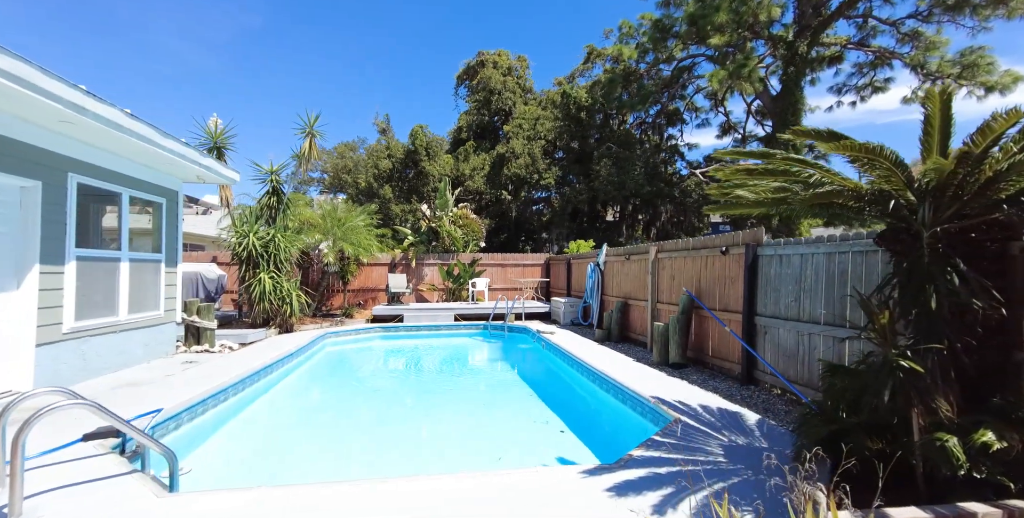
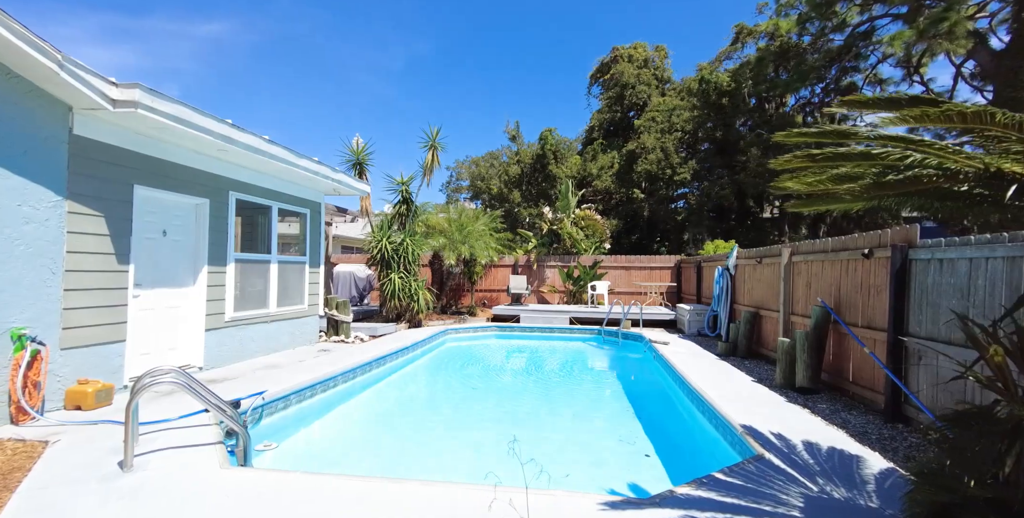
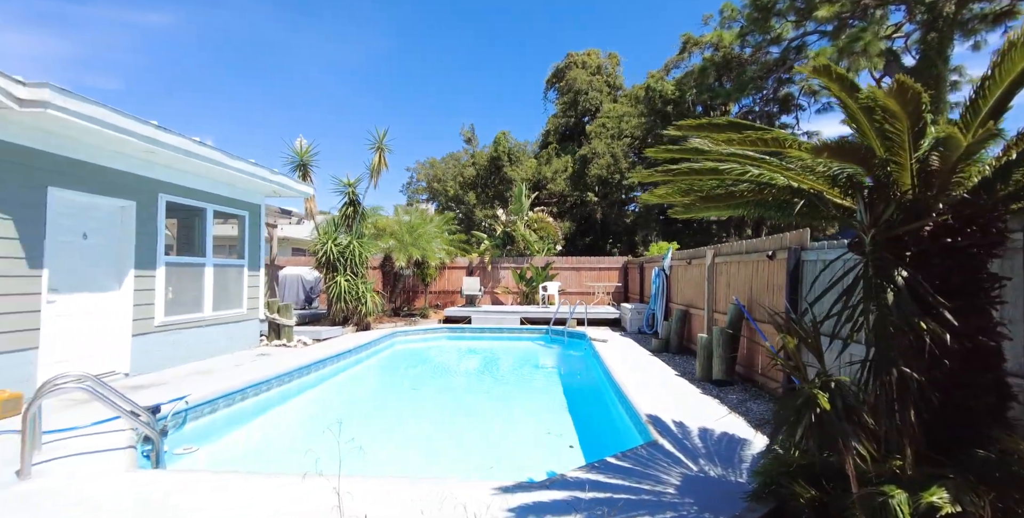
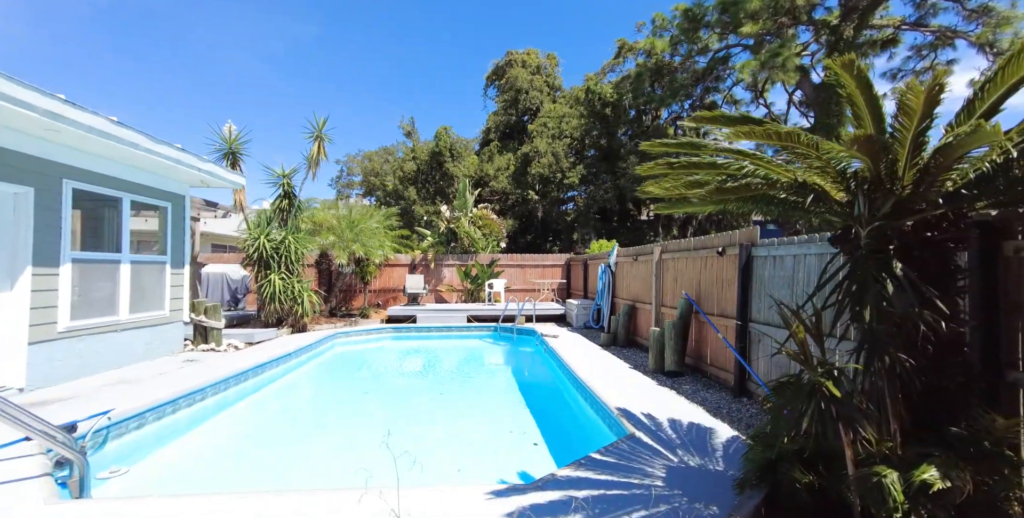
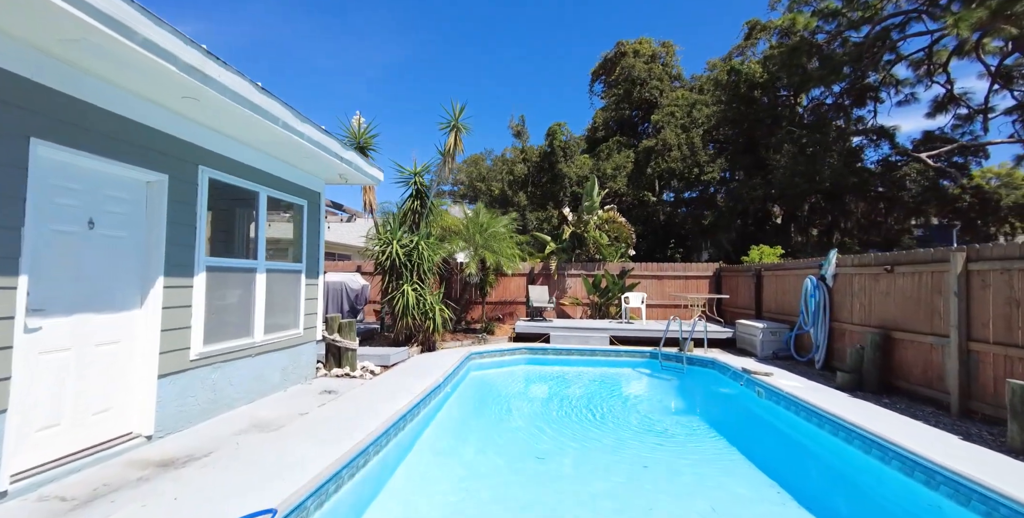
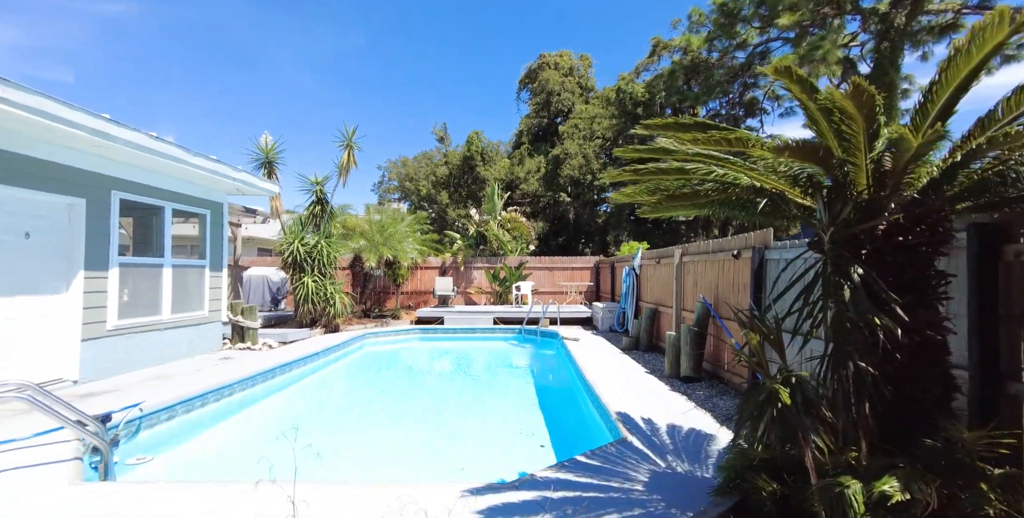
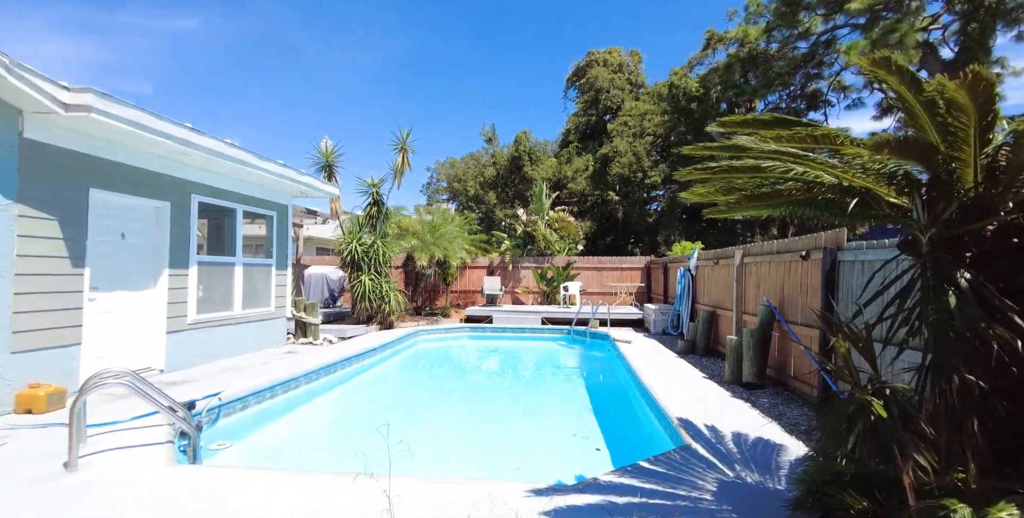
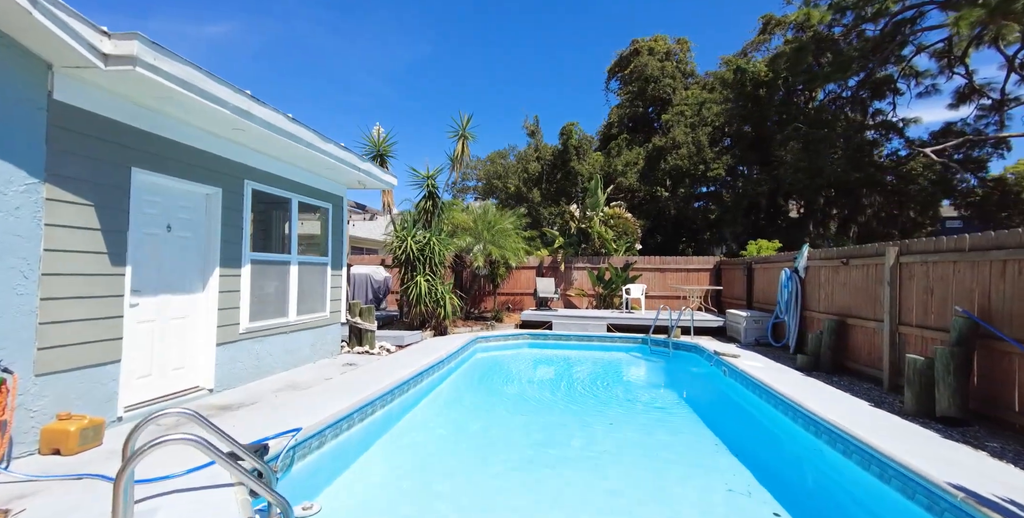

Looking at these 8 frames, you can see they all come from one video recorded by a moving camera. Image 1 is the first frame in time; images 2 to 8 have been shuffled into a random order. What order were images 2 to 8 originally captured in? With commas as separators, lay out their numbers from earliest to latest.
4, 6, 3, 7, 2, 8, 5
